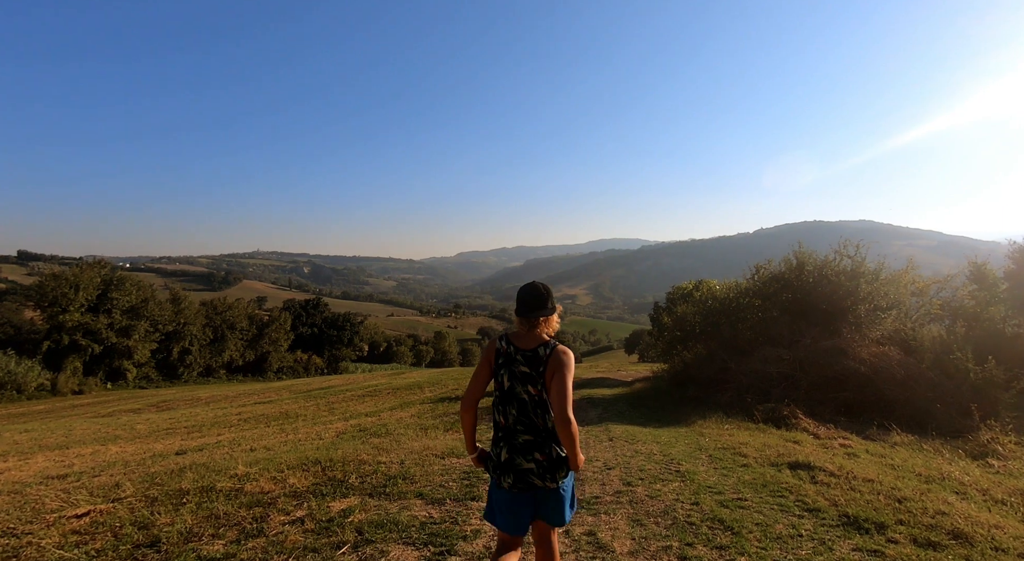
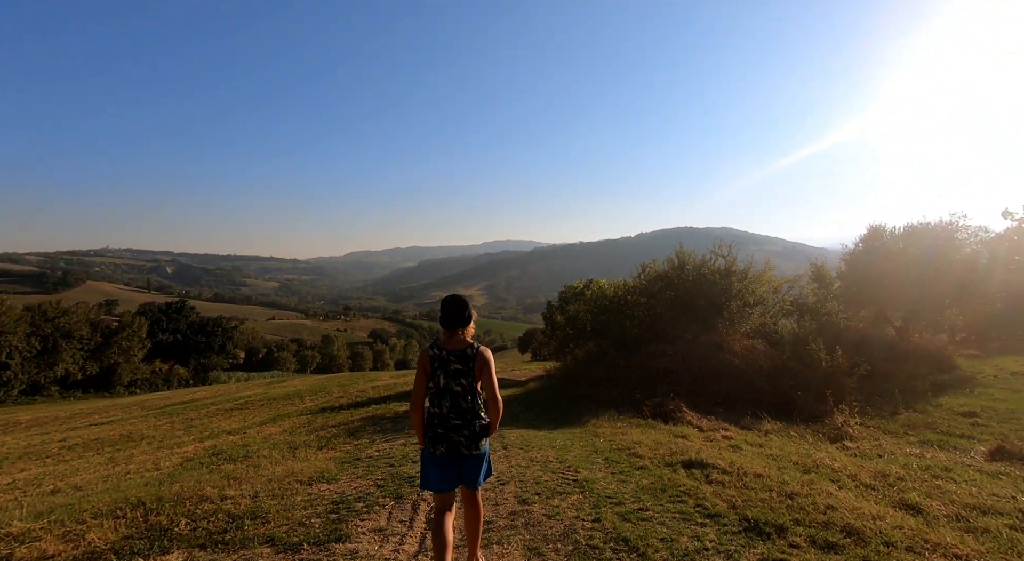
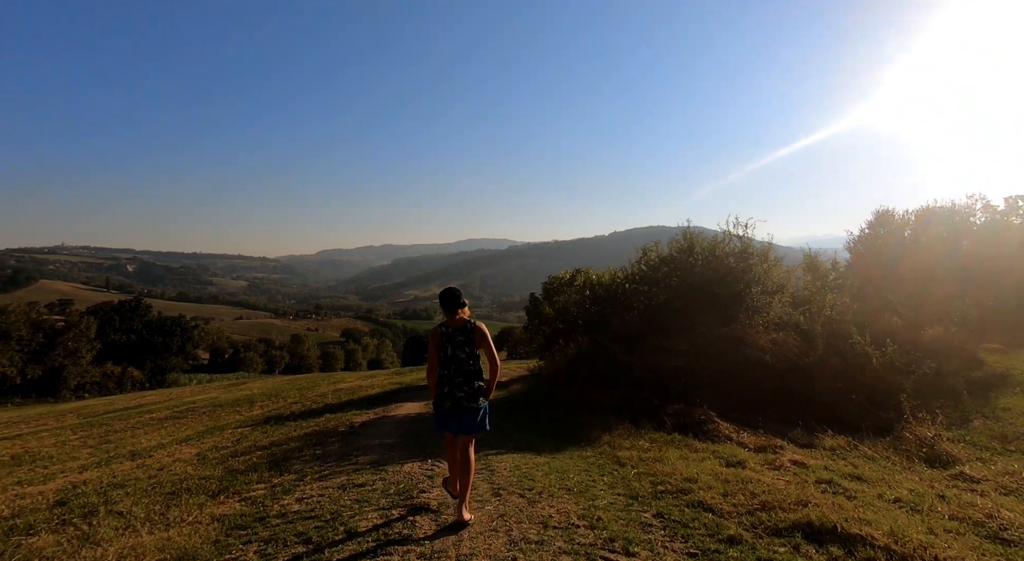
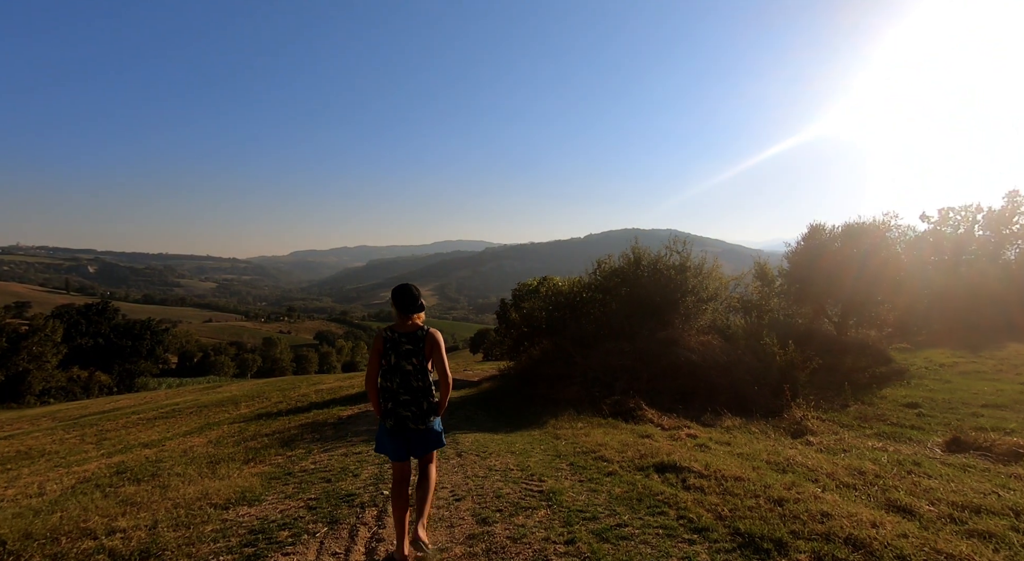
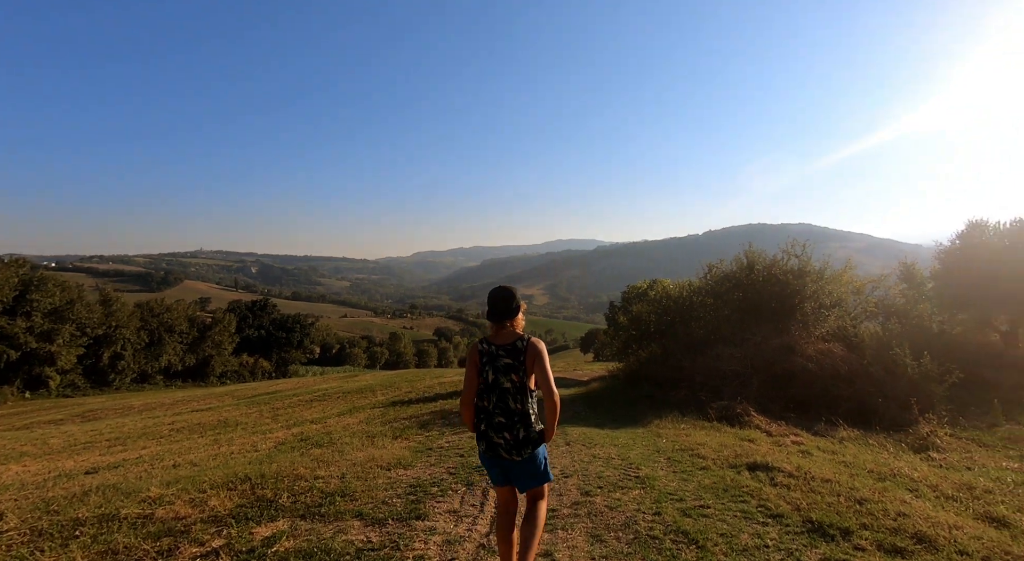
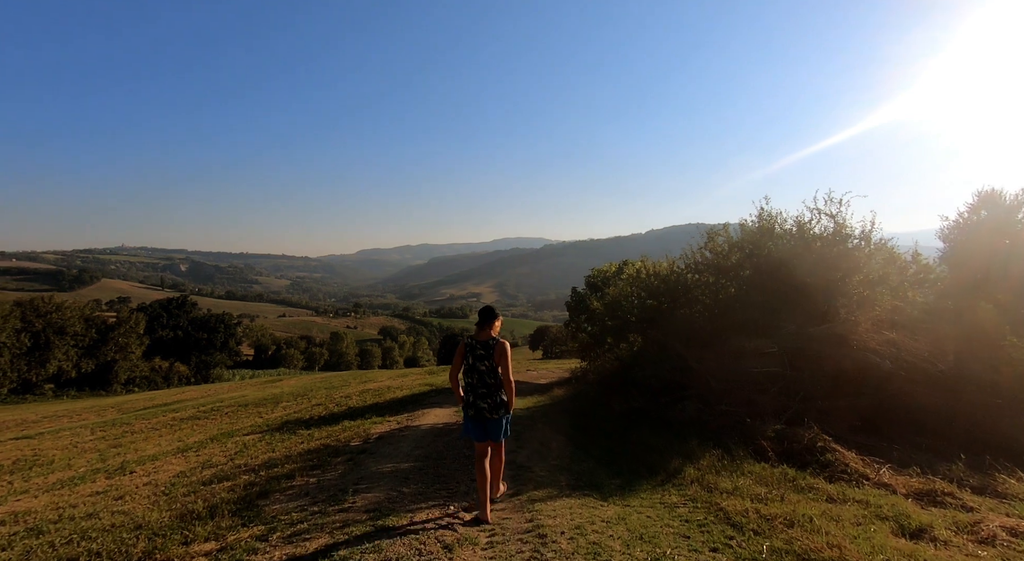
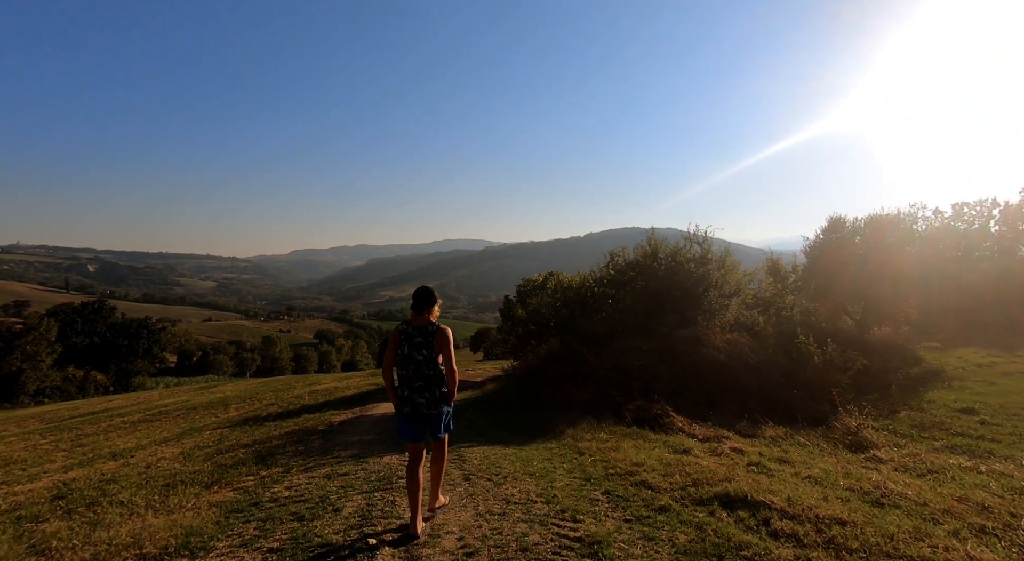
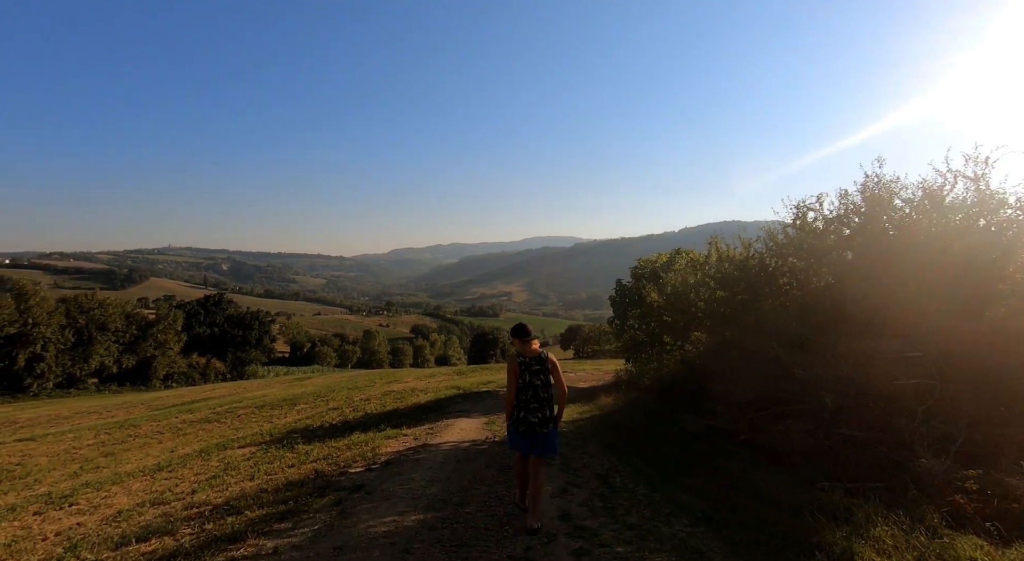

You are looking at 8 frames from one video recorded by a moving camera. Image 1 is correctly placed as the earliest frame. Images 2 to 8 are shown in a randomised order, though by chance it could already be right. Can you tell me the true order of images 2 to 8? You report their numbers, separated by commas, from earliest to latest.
5, 2, 4, 7, 3, 6, 8
